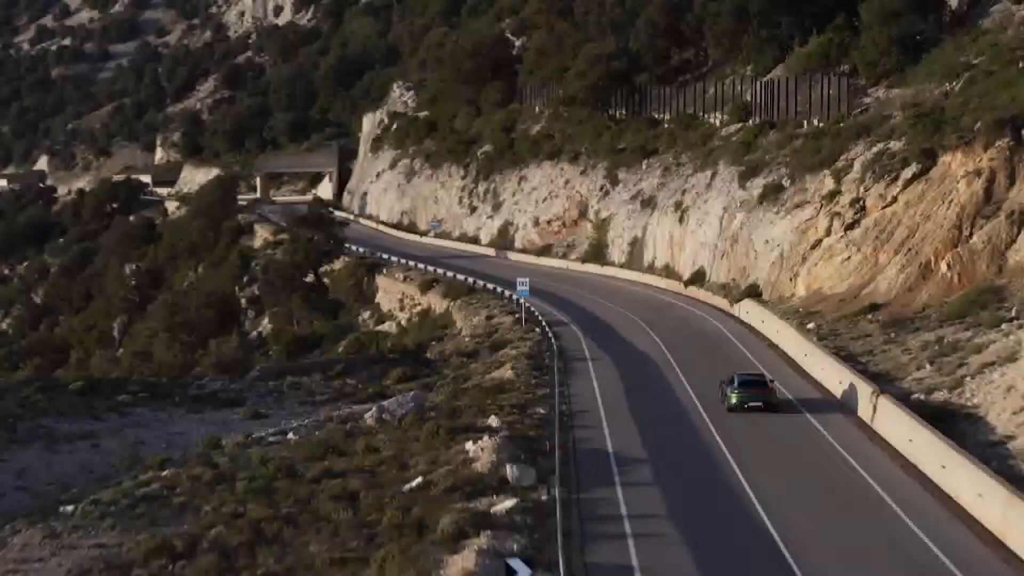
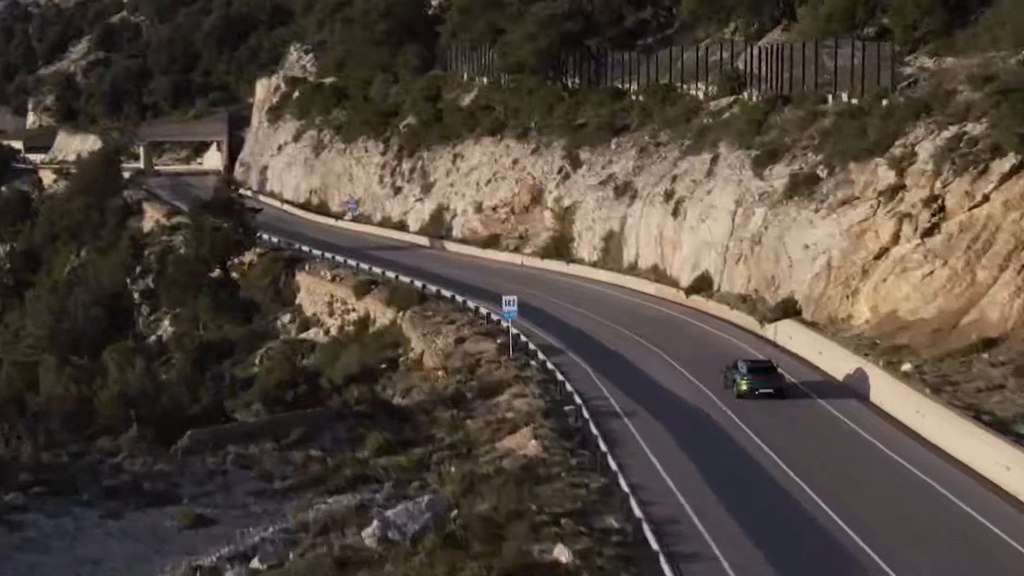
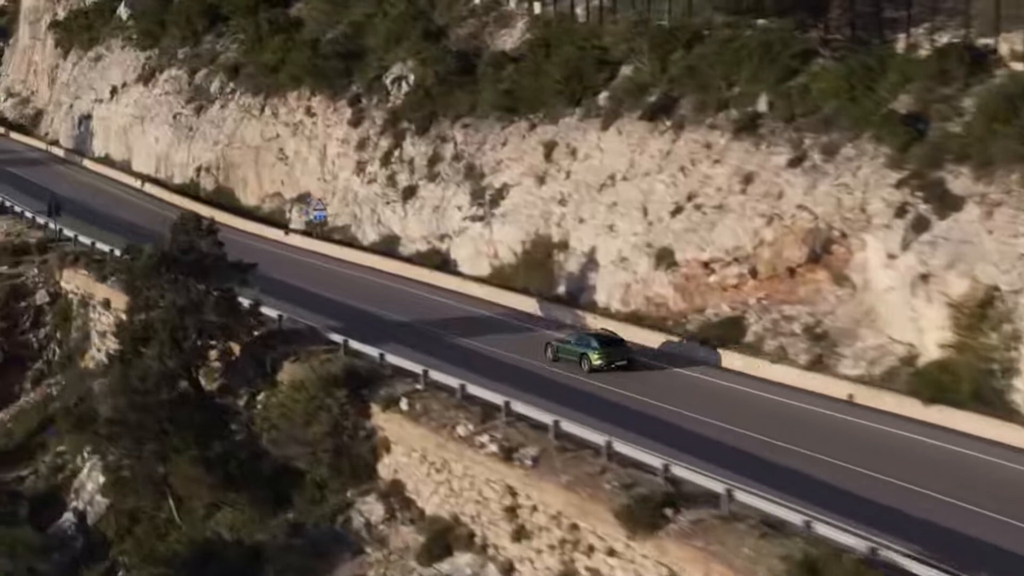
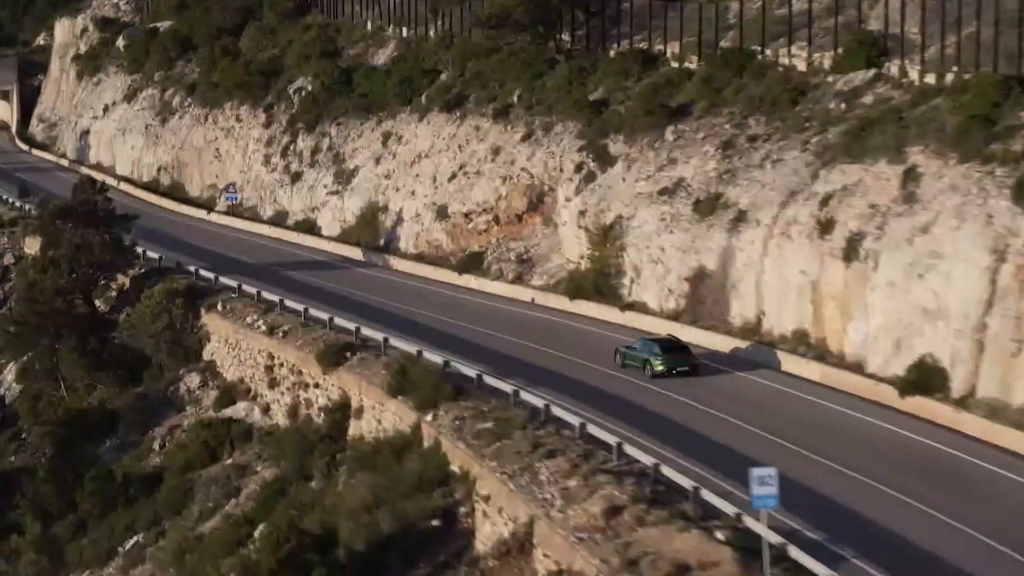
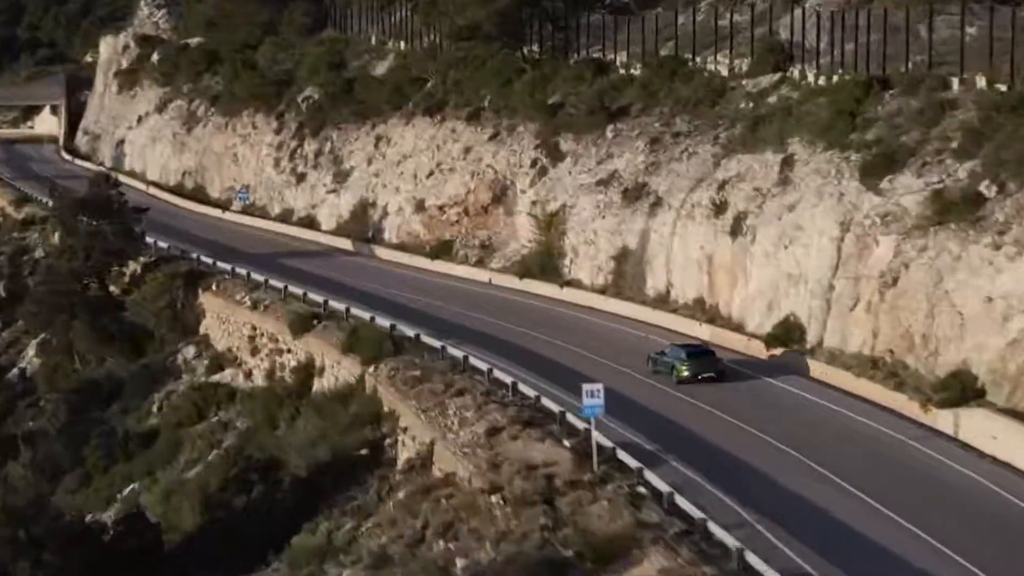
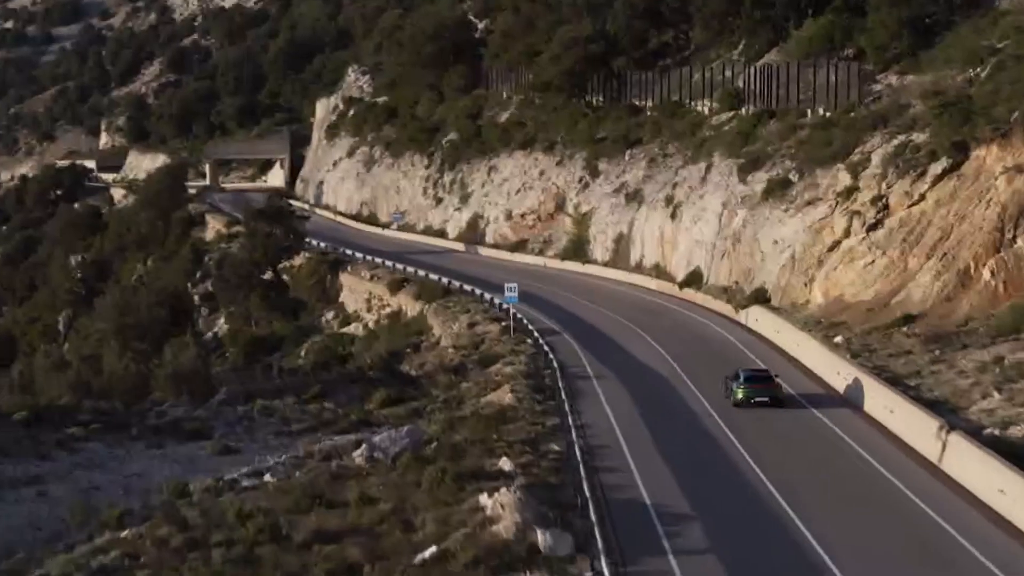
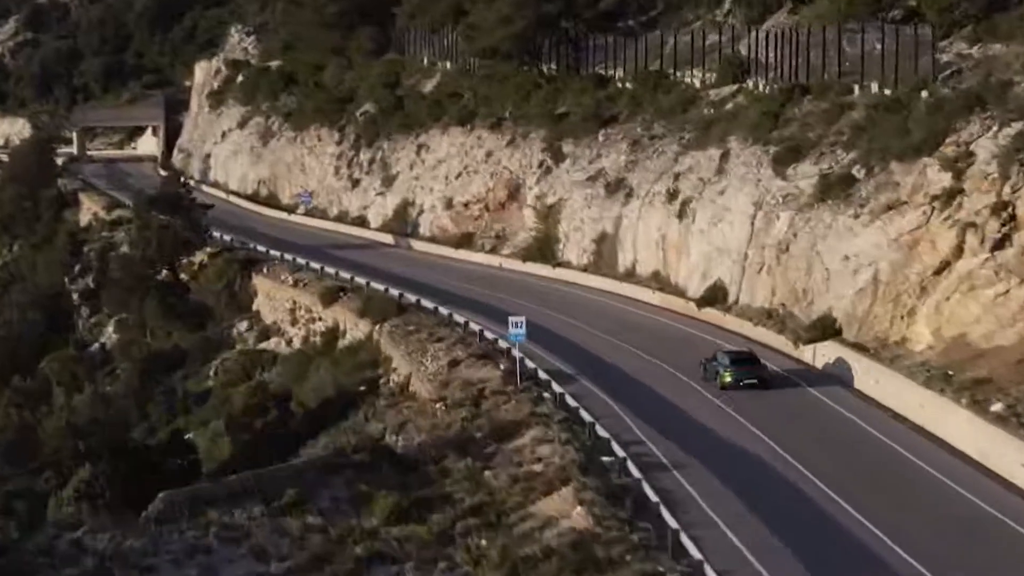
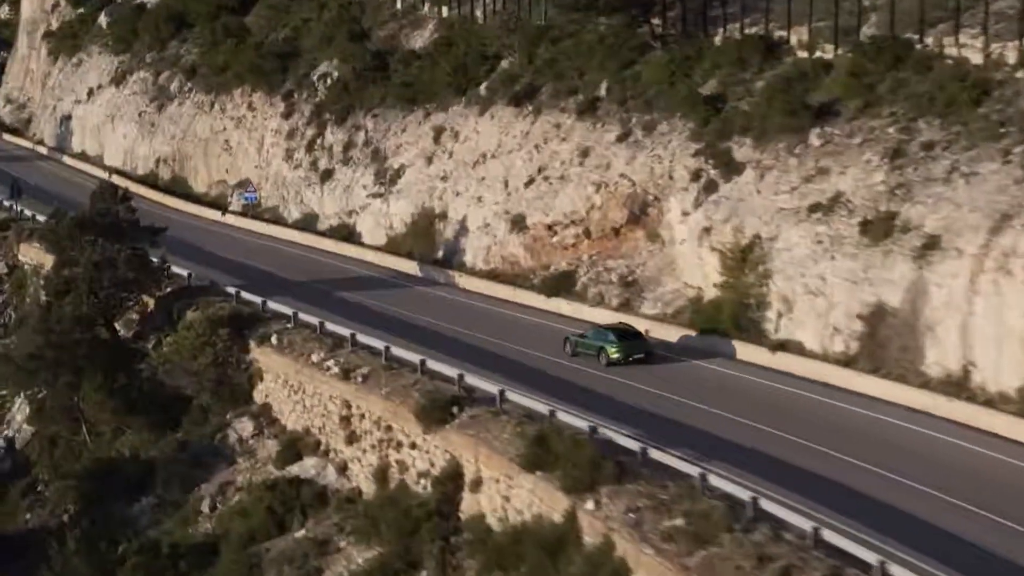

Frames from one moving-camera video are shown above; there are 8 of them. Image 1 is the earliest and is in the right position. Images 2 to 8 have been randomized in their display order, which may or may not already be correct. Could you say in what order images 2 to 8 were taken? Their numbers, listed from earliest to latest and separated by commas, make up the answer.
6, 2, 7, 5, 4, 8, 3
